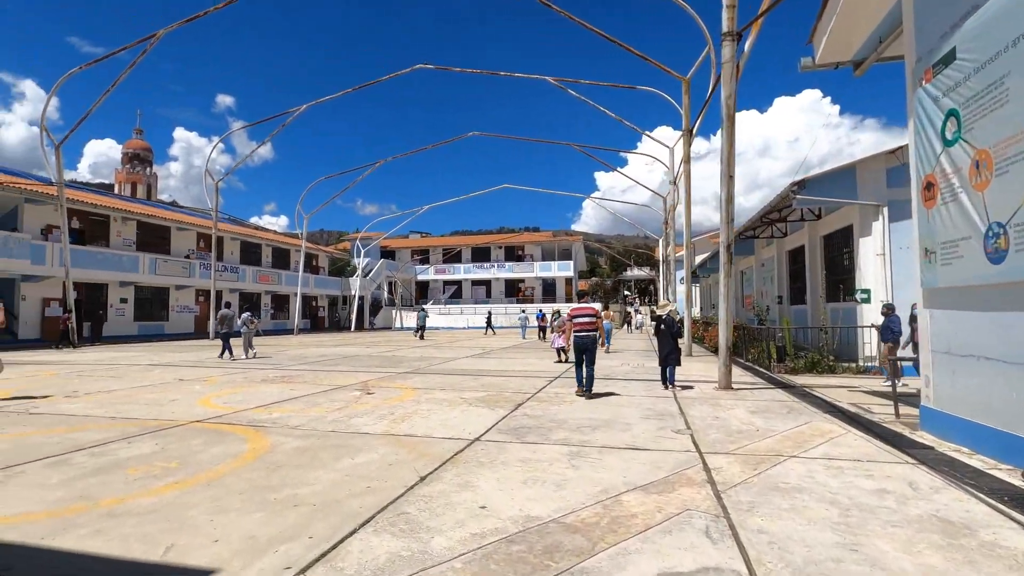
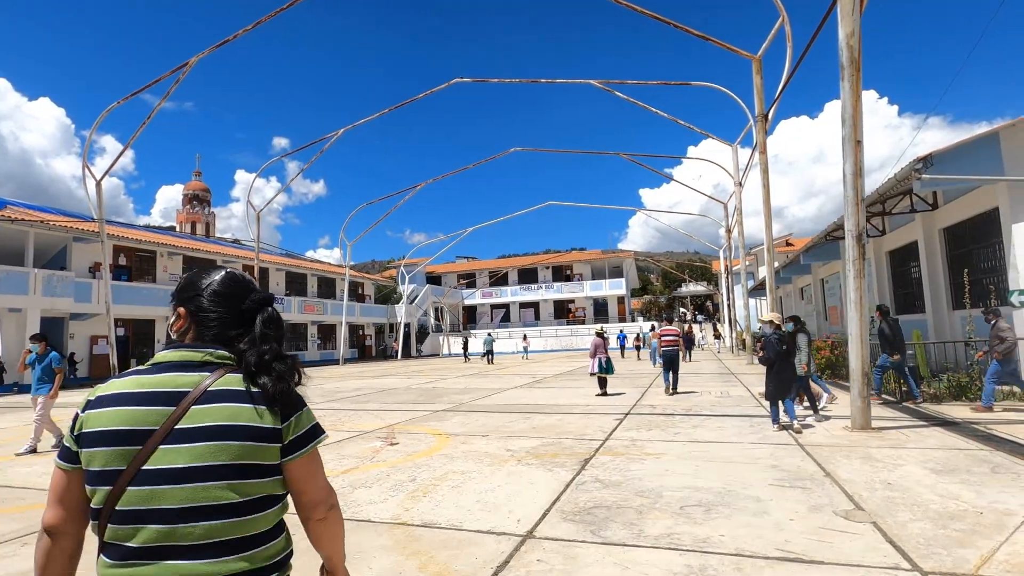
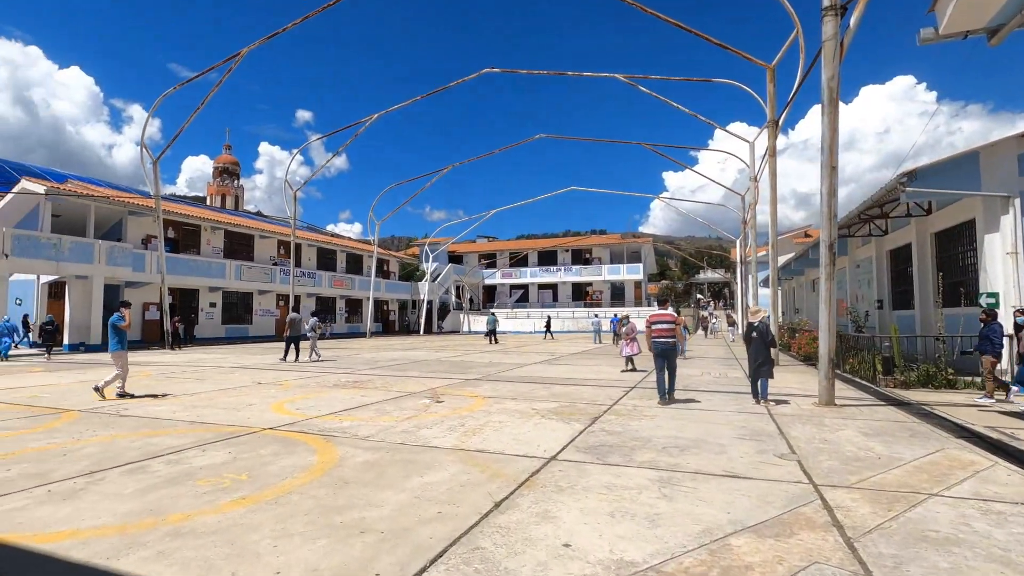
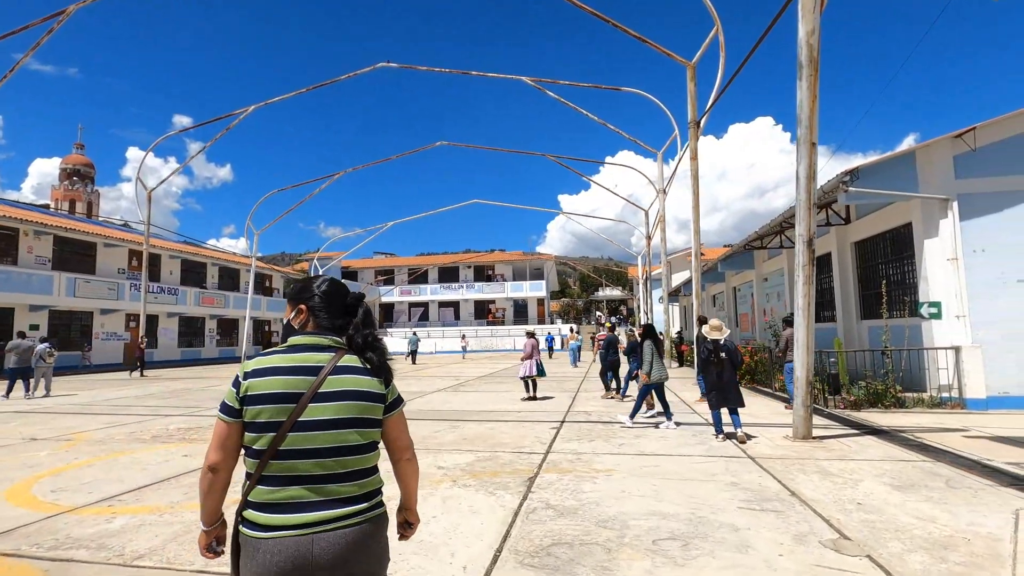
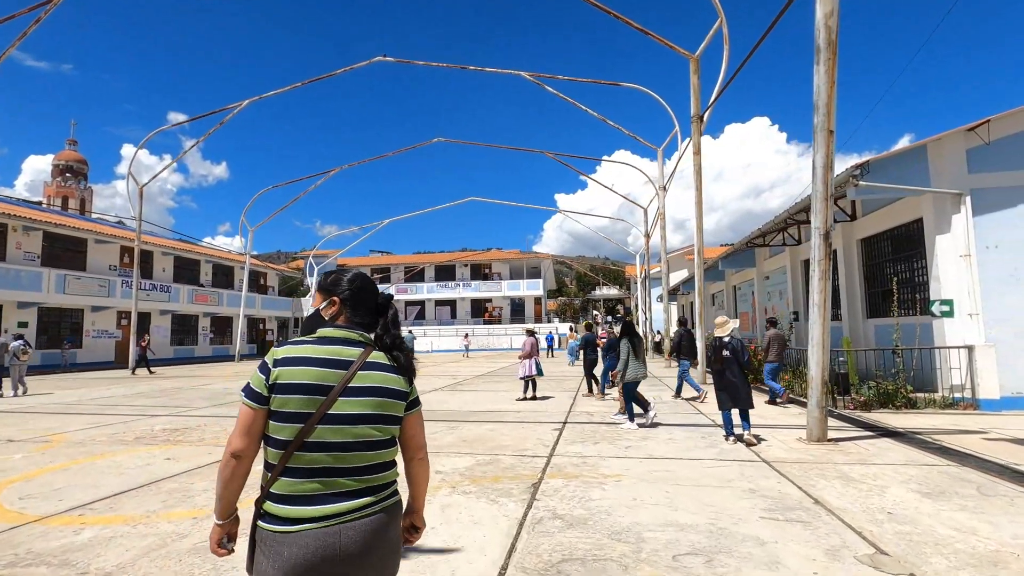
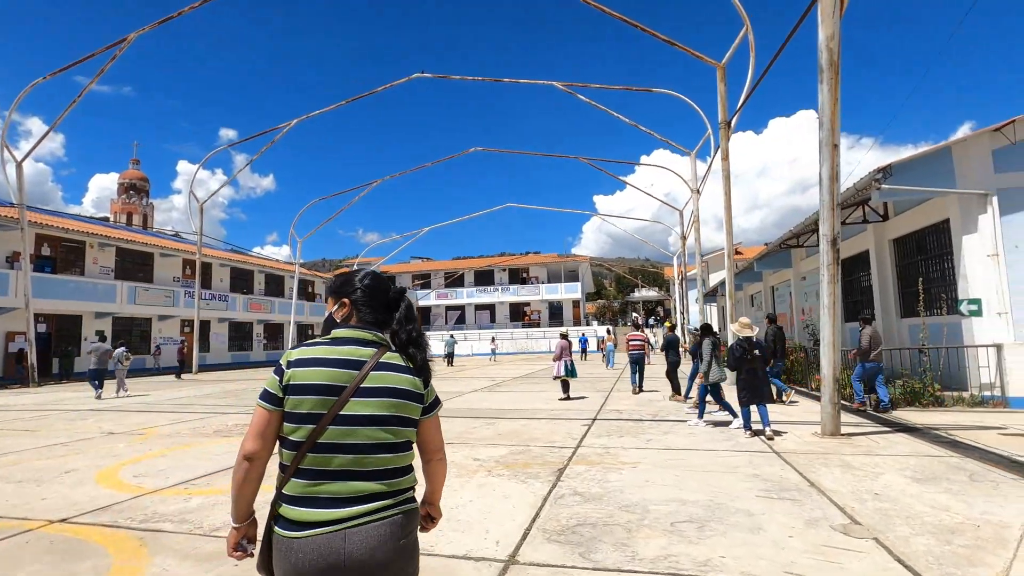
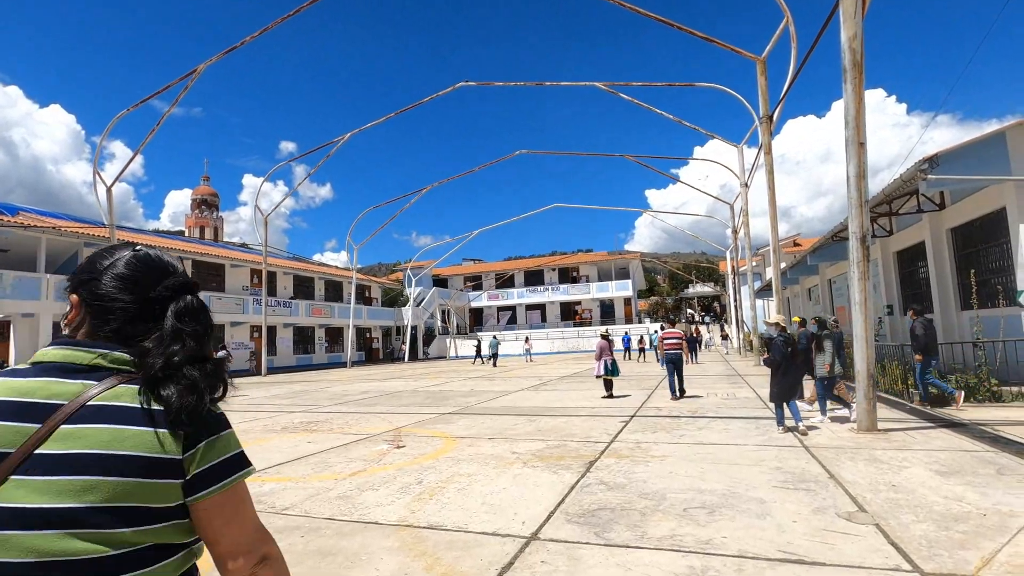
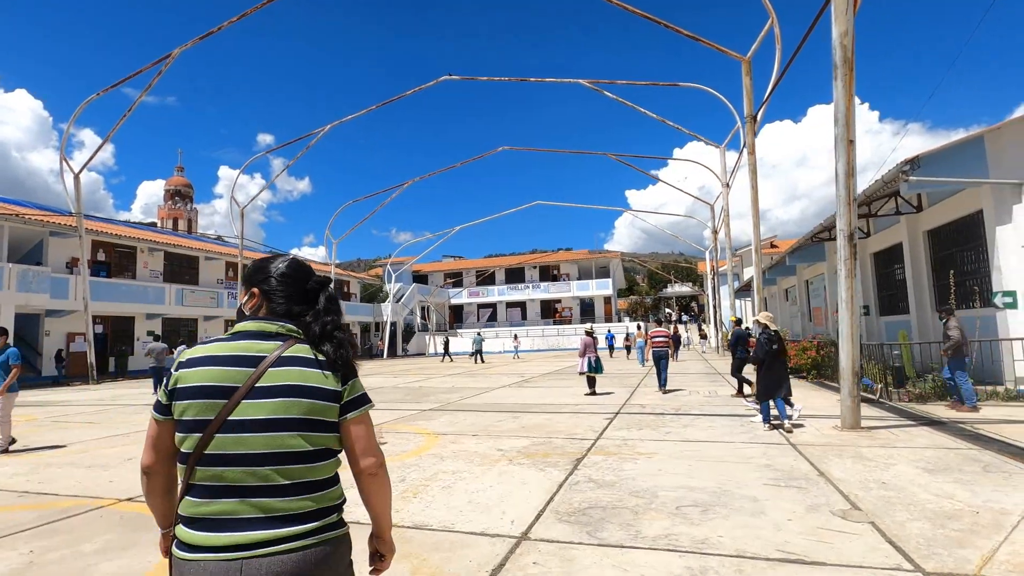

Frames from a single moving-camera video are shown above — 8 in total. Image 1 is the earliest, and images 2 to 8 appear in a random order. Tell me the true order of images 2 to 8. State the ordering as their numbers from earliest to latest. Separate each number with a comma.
3, 7, 2, 8, 6, 4, 5
